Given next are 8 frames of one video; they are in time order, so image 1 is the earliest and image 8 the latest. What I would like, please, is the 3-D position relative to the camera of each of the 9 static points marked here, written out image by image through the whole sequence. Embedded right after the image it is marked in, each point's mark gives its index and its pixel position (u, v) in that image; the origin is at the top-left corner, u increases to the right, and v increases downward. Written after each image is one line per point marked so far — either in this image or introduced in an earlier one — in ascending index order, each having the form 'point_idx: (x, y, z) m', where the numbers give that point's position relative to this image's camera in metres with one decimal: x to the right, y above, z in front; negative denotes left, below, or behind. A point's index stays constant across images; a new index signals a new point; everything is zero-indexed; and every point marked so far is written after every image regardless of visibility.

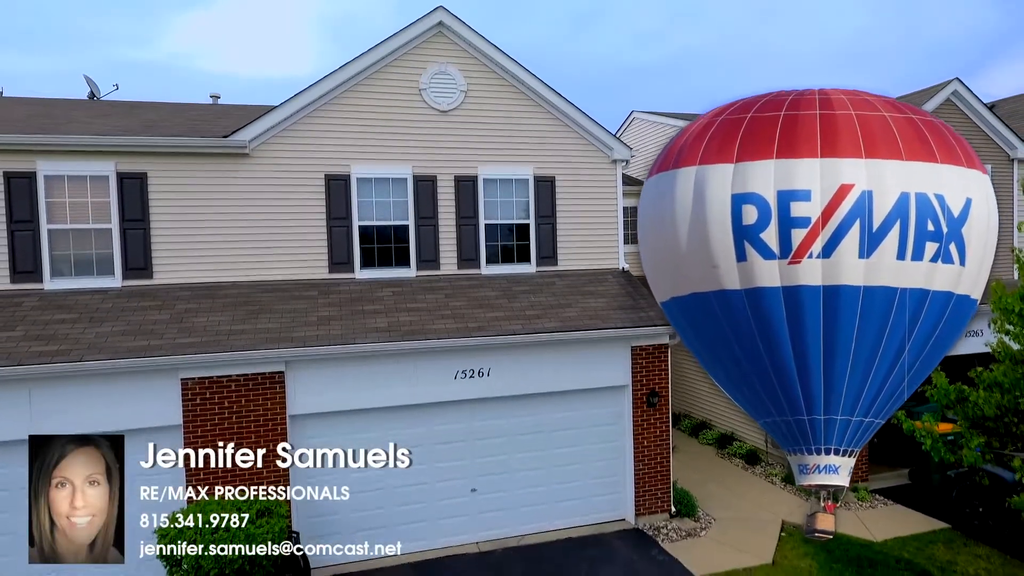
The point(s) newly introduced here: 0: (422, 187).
0: (-1.4, +1.6, +8.9) m
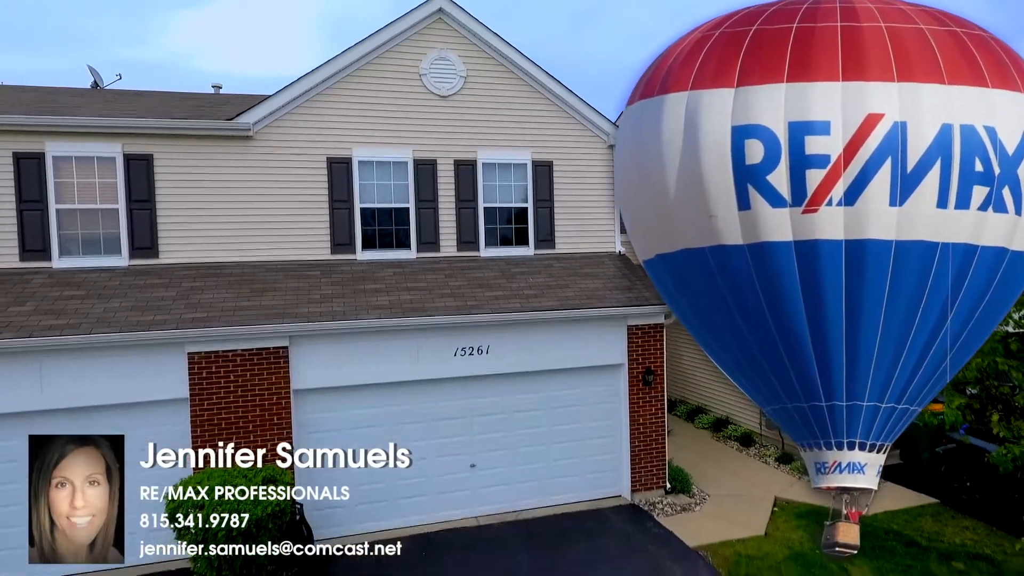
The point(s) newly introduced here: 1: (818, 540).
0: (-1.4, +1.9, +9.1) m
1: (+4.0, -3.3, +7.4) m
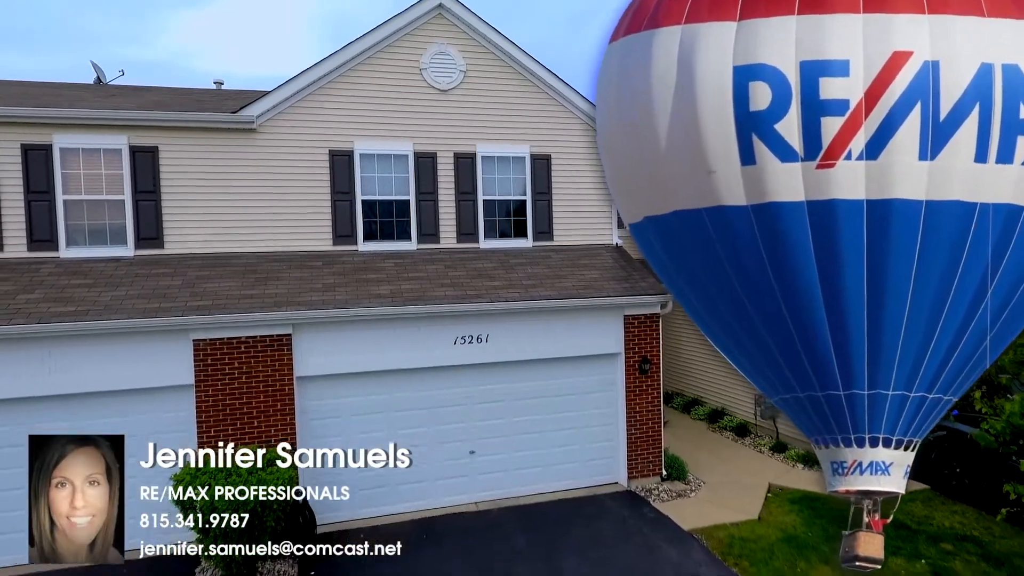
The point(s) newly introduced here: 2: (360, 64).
0: (-1.5, +2.0, +9.3) m
1: (+4.0, -3.1, +7.5) m
2: (-2.4, +3.5, +9.0) m
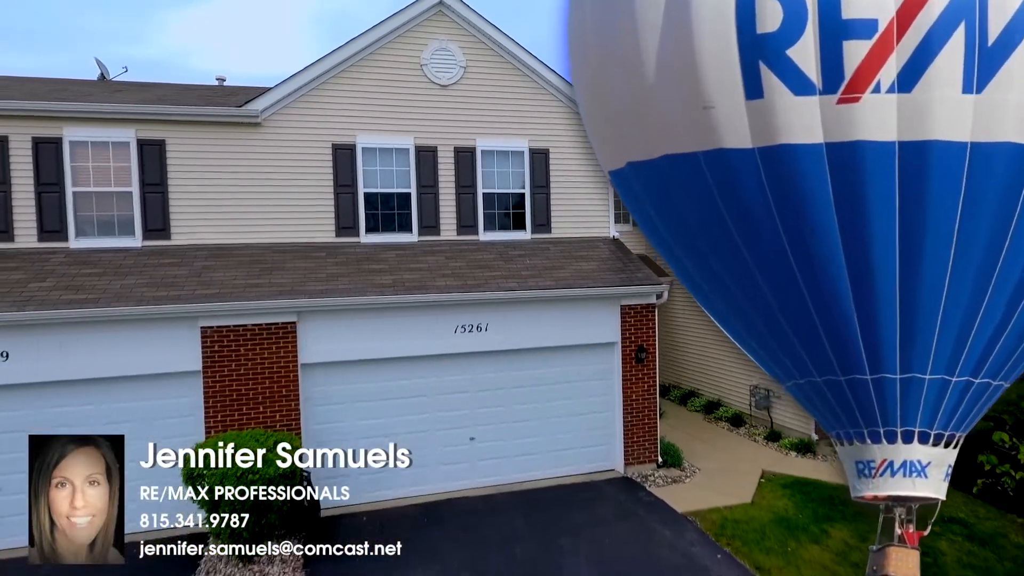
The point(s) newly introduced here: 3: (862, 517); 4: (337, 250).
0: (-1.5, +2.2, +9.5) m
1: (+3.9, -3.0, +7.7) m
2: (-2.4, +3.7, +9.2) m
3: (+4.6, -3.0, +7.4) m
4: (-2.7, +0.6, +8.9) m
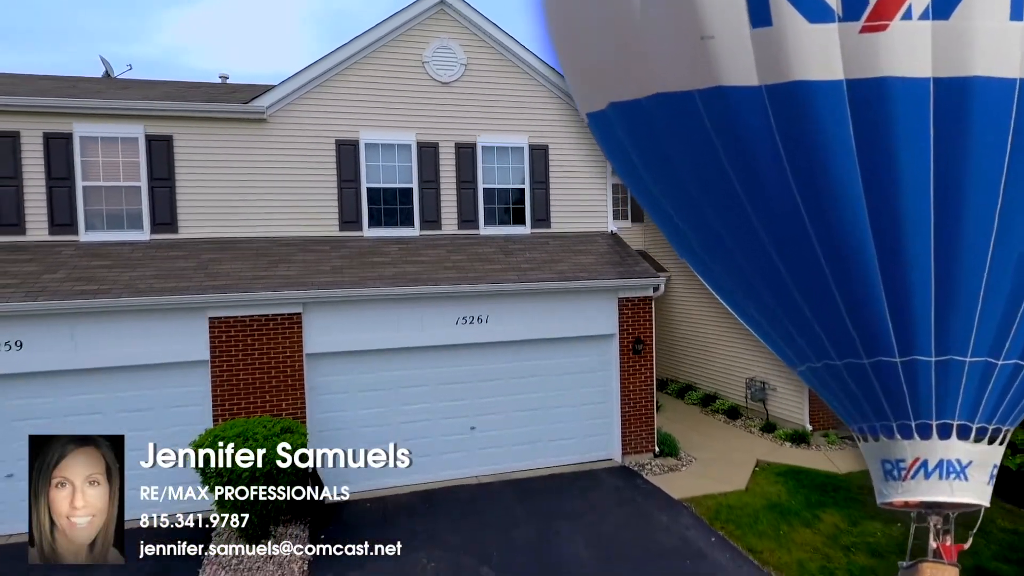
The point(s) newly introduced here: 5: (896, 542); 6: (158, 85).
0: (-1.5, +2.3, +9.6) m
1: (+3.9, -2.9, +7.9) m
2: (-2.4, +3.8, +9.4) m
3: (+4.6, -2.9, +7.6) m
4: (-2.7, +0.7, +9.1) m
5: (+4.5, -2.9, +6.6) m
6: (-7.1, +4.0, +11.3) m
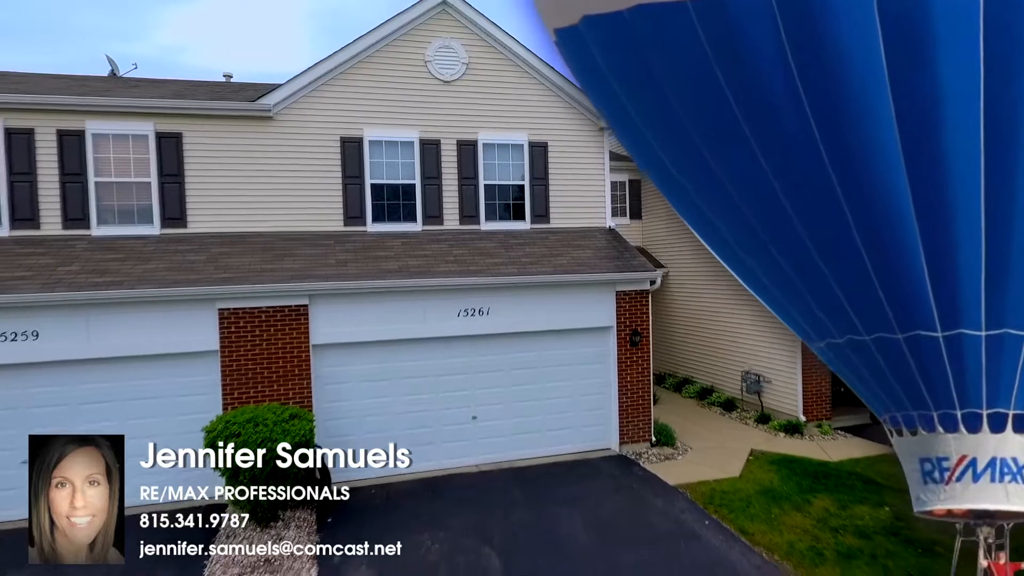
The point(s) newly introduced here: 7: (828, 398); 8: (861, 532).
0: (-1.5, +2.4, +9.9) m
1: (+4.0, -2.7, +8.2) m
2: (-2.4, +3.9, +9.6) m
3: (+4.6, -2.8, +7.8) m
4: (-2.7, +0.8, +9.4) m
5: (+4.5, -2.8, +6.8) m
6: (-7.1, +4.1, +11.6) m
7: (+5.8, -2.0, +10.6) m
8: (+4.1, -2.9, +6.7) m
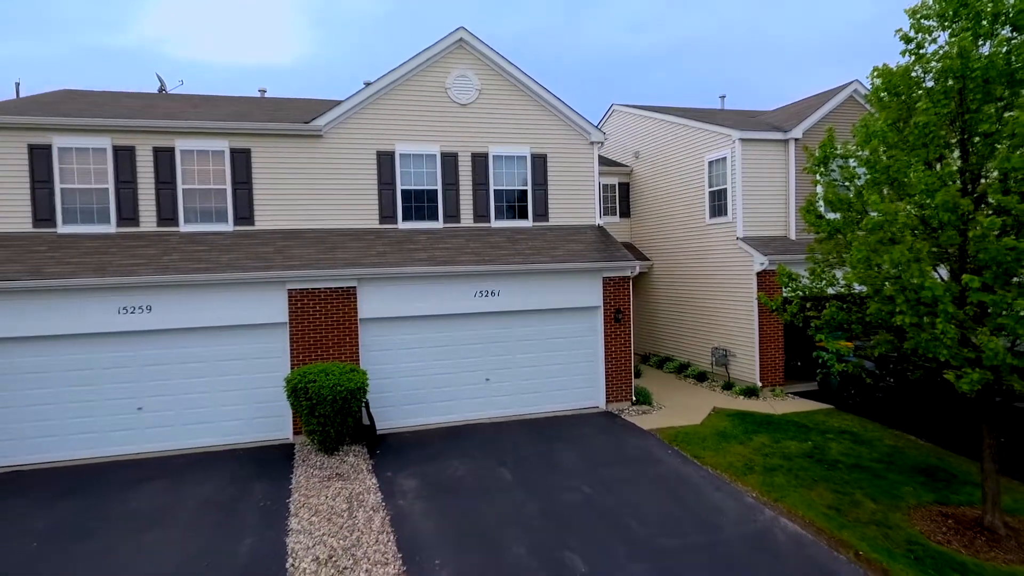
0: (-1.4, +2.7, +12.0) m
1: (+4.1, -2.5, +10.3) m
2: (-2.3, +4.2, +11.7) m
3: (+4.7, -2.5, +9.9) m
4: (-2.6, +1.1, +11.4) m
5: (+4.6, -2.6, +8.9) m
6: (-6.9, +4.4, +13.6) m
7: (+6.0, -1.8, +12.6) m
8: (+4.2, -2.6, +8.7) m
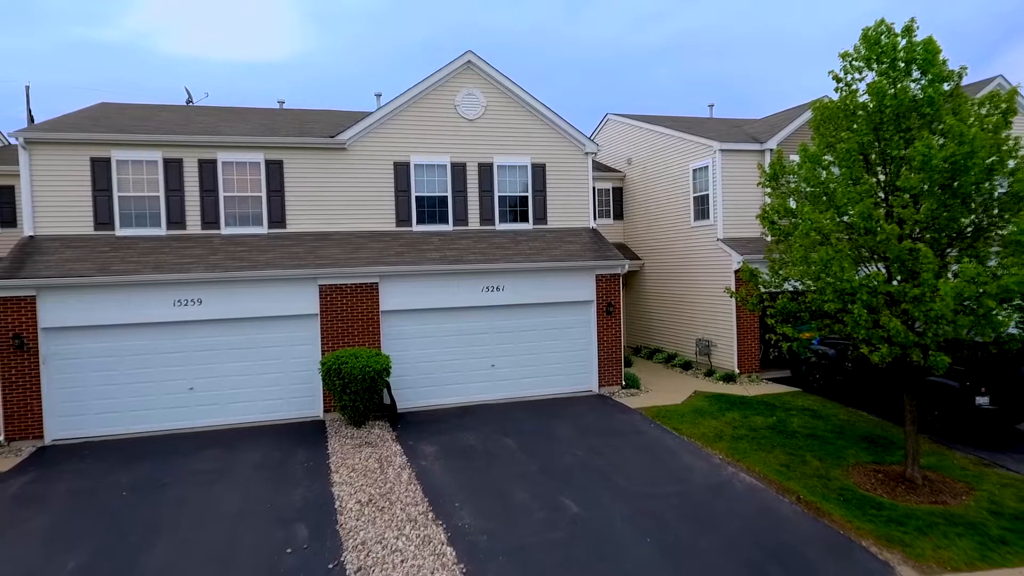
0: (-1.3, +2.7, +13.3) m
1: (+4.1, -2.4, +11.7) m
2: (-2.3, +4.3, +13.1) m
3: (+4.7, -2.4, +11.3) m
4: (-2.6, +1.2, +12.8) m
5: (+4.7, -2.5, +10.3) m
6: (-6.9, +4.5, +15.0) m
7: (+6.0, -1.7, +14.0) m
8: (+4.3, -2.5, +10.1) m
